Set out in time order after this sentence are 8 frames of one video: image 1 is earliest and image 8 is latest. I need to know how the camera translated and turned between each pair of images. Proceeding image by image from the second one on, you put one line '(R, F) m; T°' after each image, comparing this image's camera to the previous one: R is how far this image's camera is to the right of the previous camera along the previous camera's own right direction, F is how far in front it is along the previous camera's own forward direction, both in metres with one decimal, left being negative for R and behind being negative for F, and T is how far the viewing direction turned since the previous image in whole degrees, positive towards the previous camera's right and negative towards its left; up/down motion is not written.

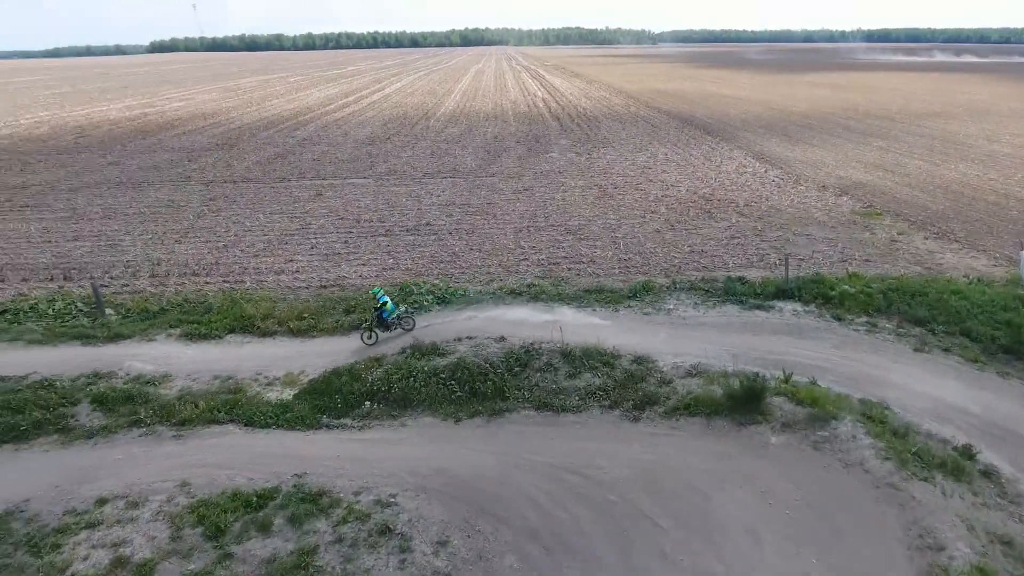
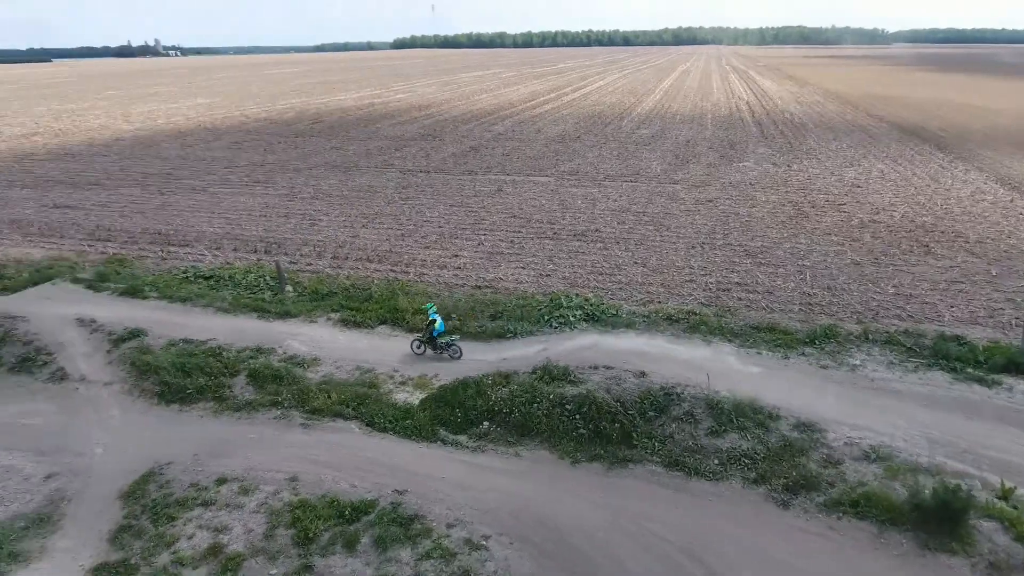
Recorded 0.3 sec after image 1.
(+0.7, +1.2) m; -17°
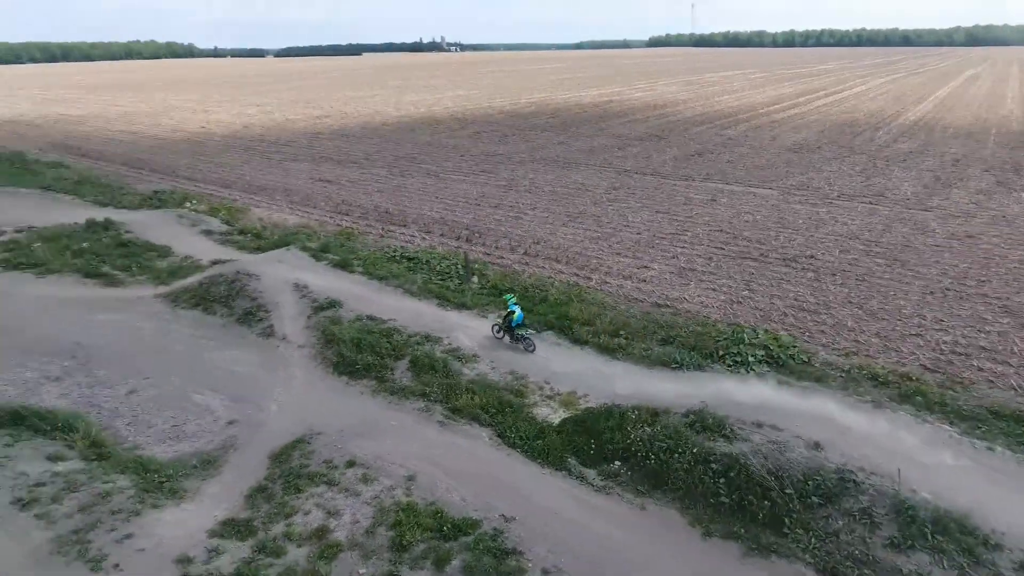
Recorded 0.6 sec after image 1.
(+0.9, +1.0) m; -20°
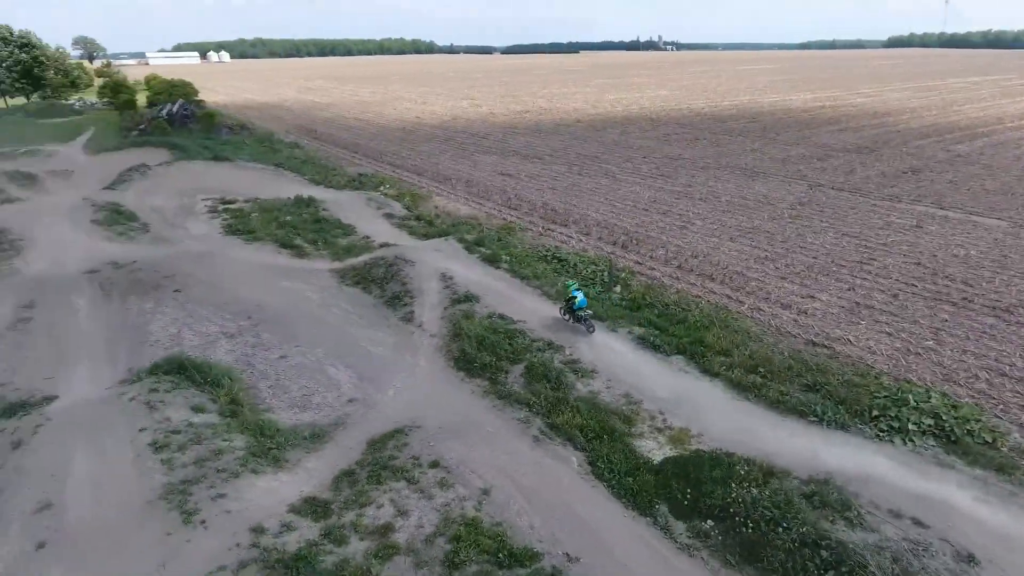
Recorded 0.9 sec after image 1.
(+1.0, +0.7) m; -17°
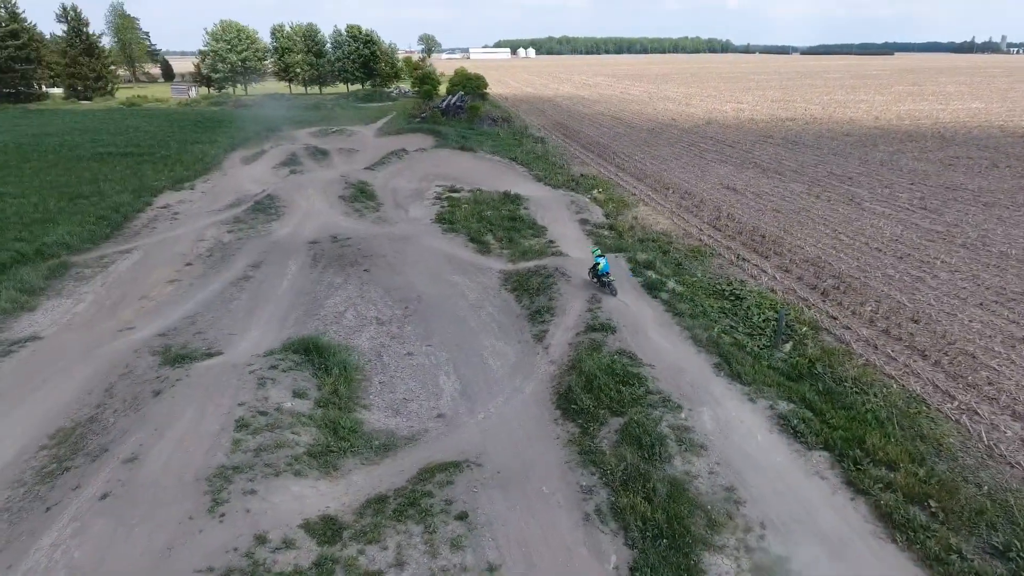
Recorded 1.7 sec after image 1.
(+2.0, +1.7) m; -22°
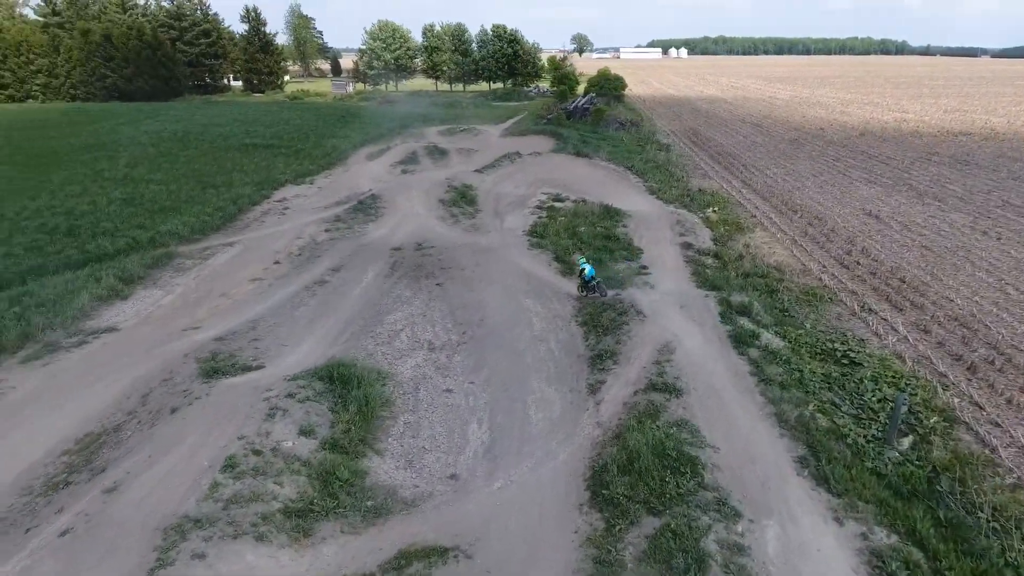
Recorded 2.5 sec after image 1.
(+1.3, +1.8) m; -11°
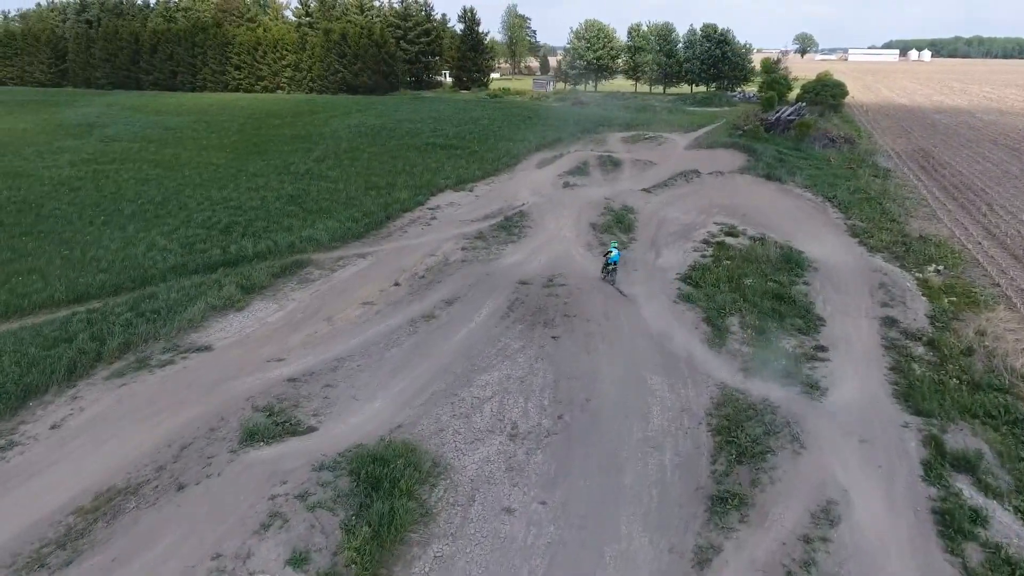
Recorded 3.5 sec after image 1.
(+1.1, +3.2) m; -16°
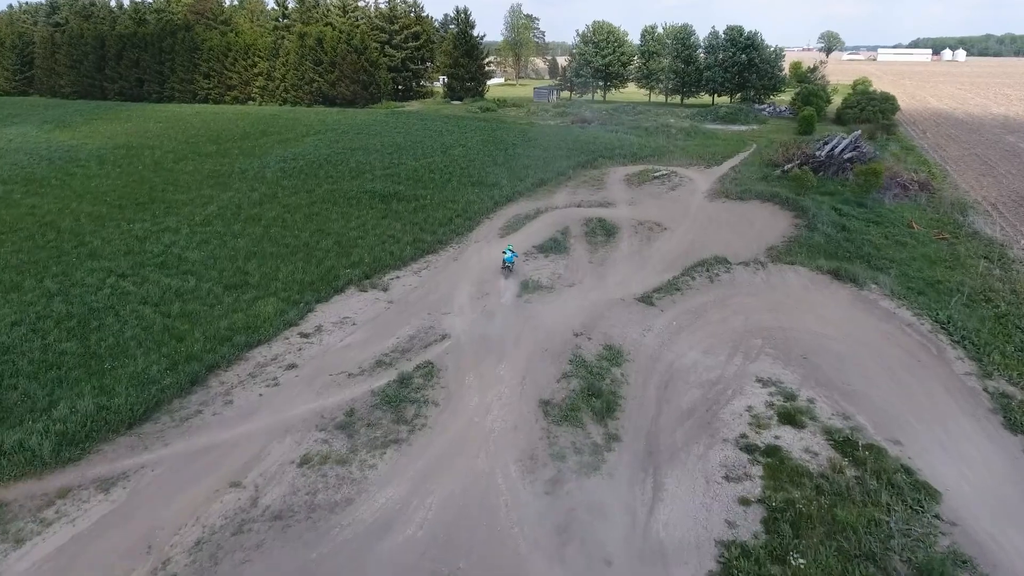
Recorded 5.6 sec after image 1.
(+2.5, +9.9) m; -1°
